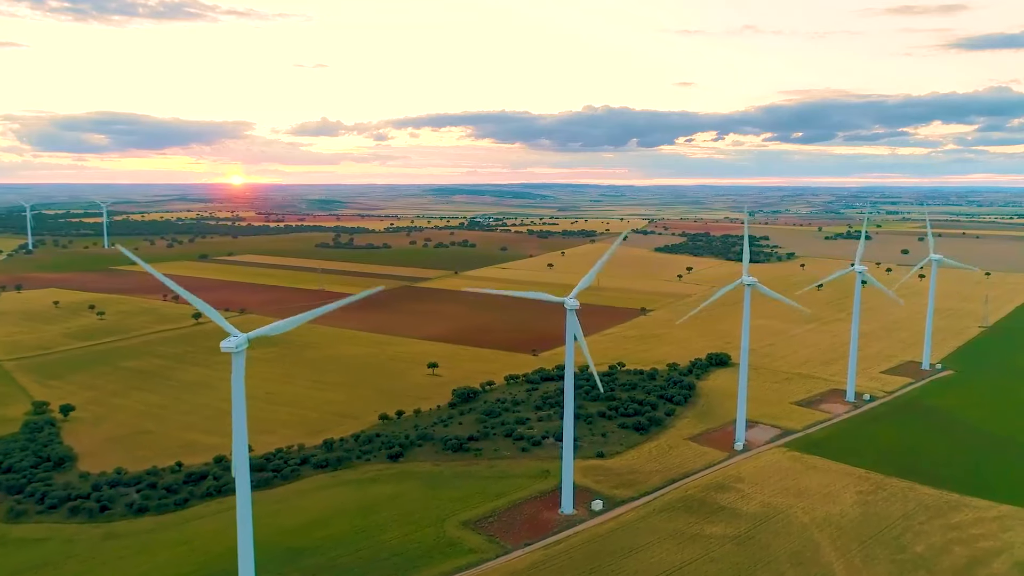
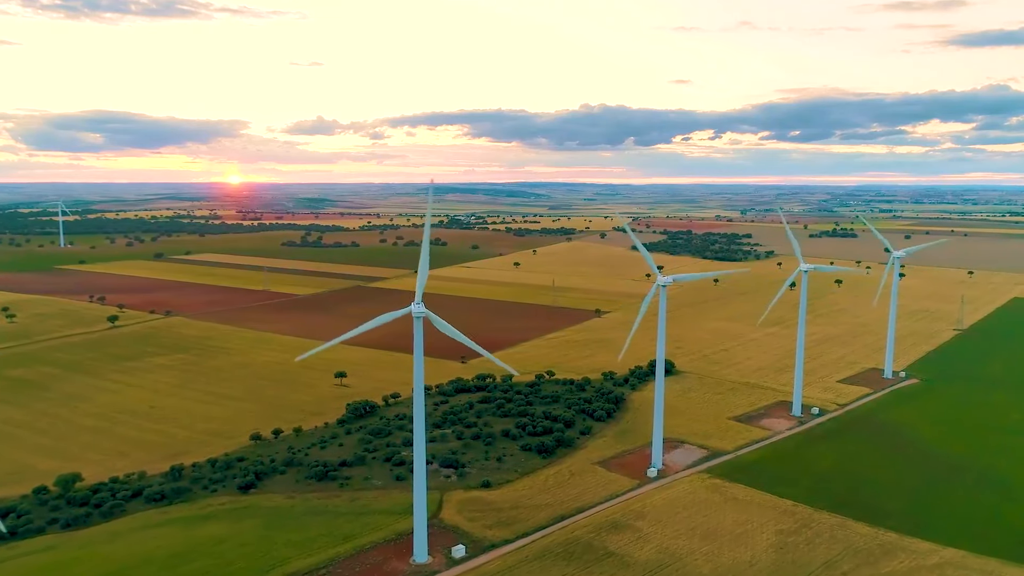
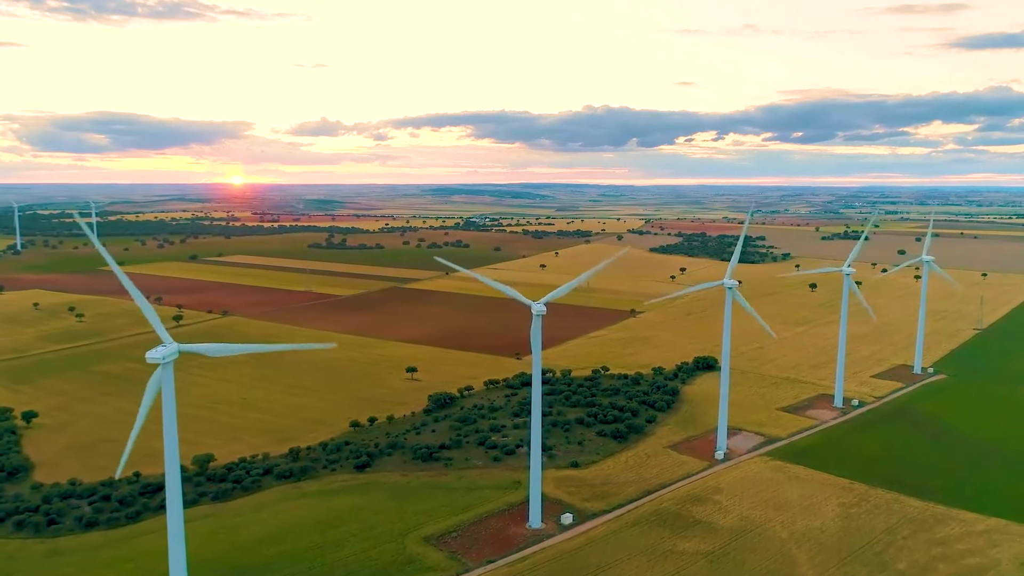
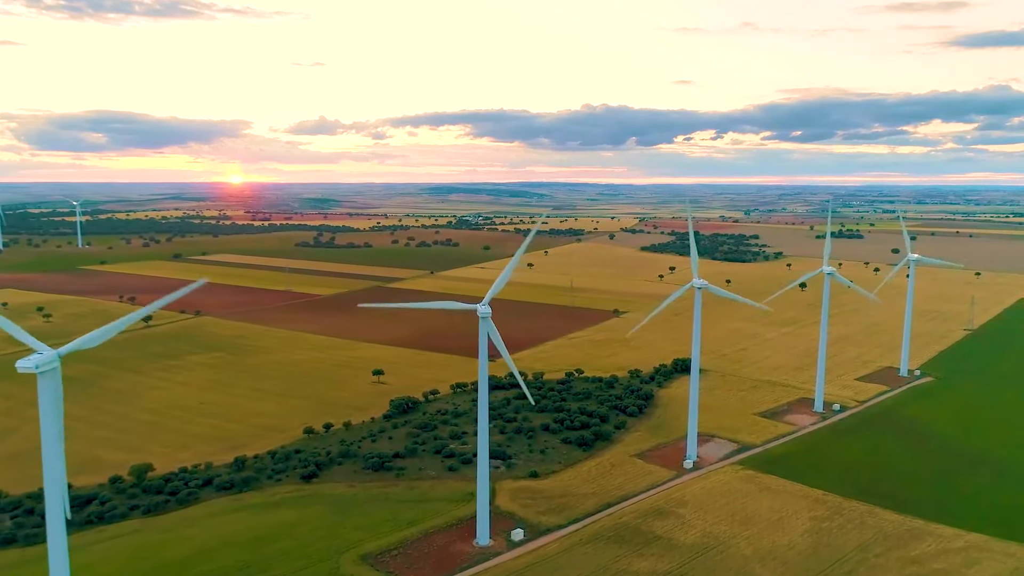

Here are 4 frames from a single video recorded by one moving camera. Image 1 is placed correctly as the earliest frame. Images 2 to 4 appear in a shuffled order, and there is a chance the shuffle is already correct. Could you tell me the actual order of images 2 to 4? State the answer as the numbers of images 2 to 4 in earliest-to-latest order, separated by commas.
3, 4, 2
